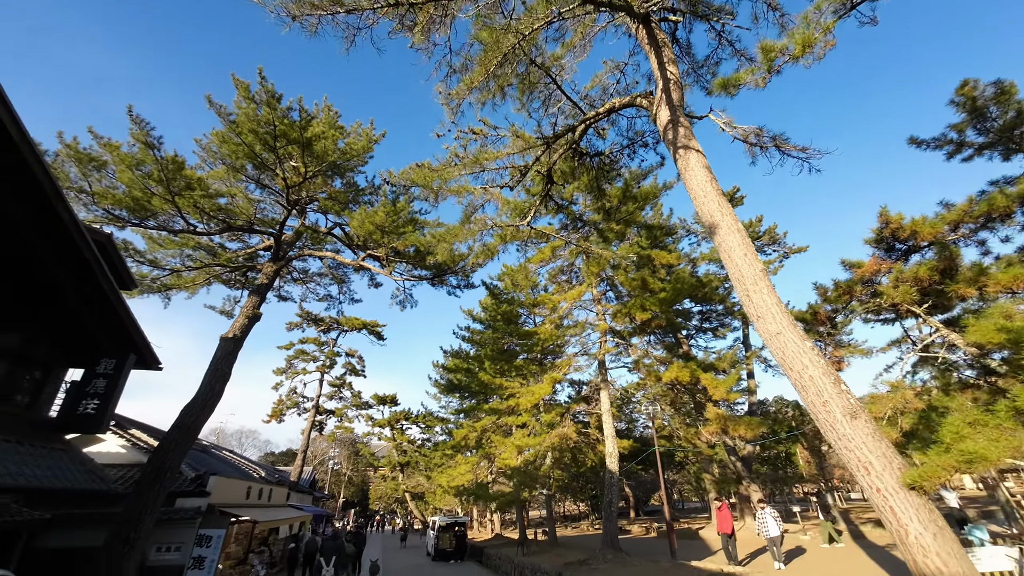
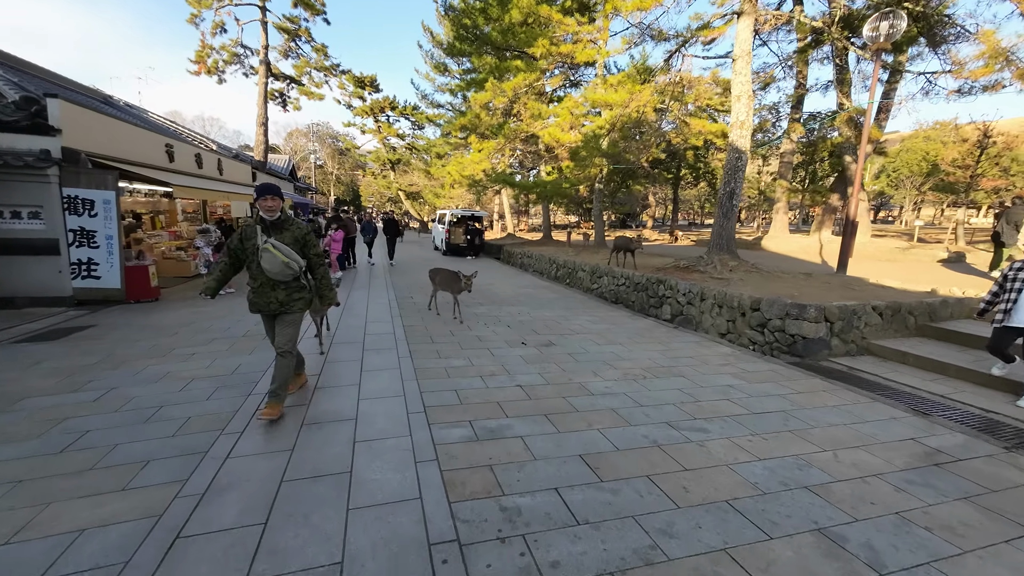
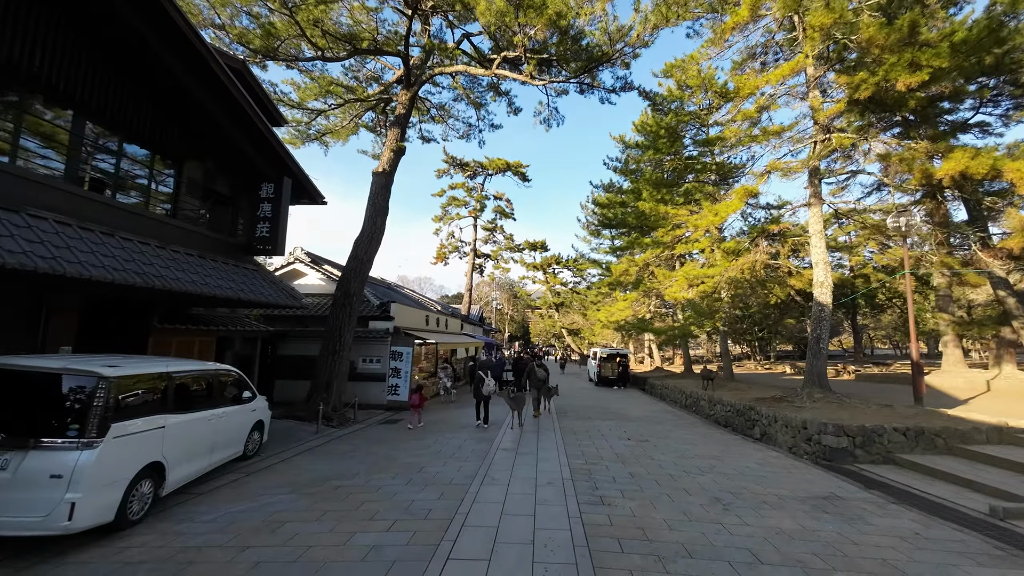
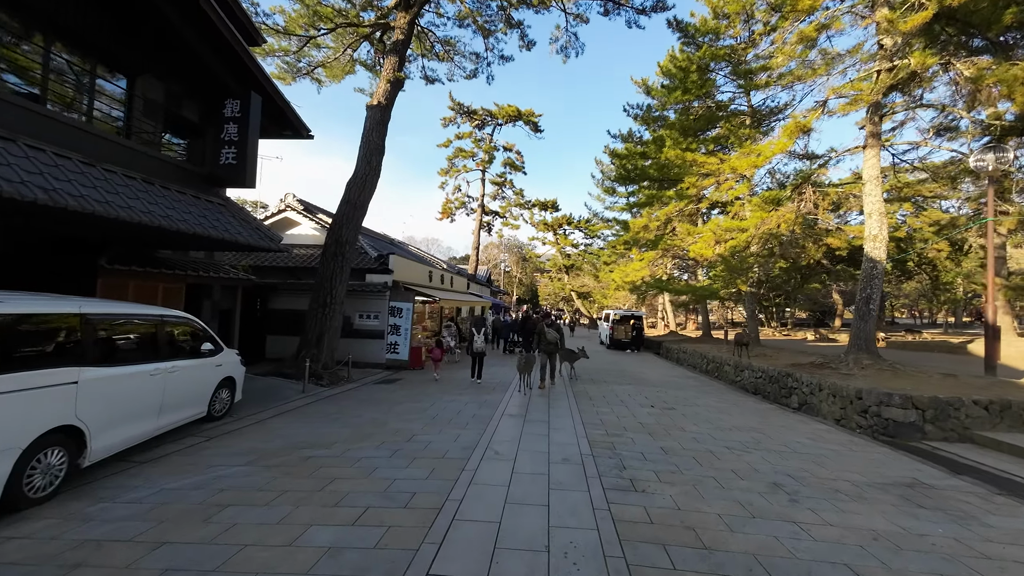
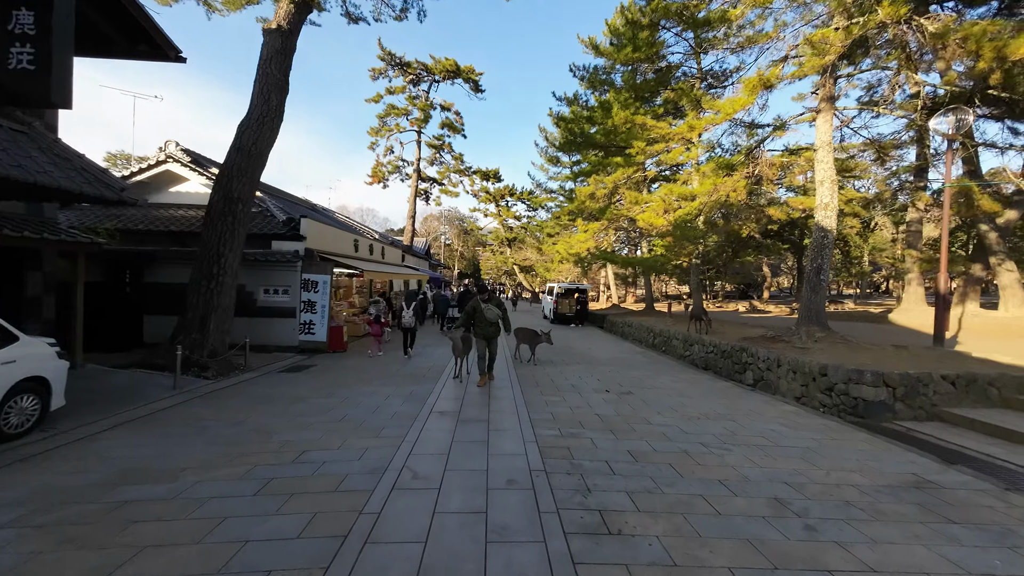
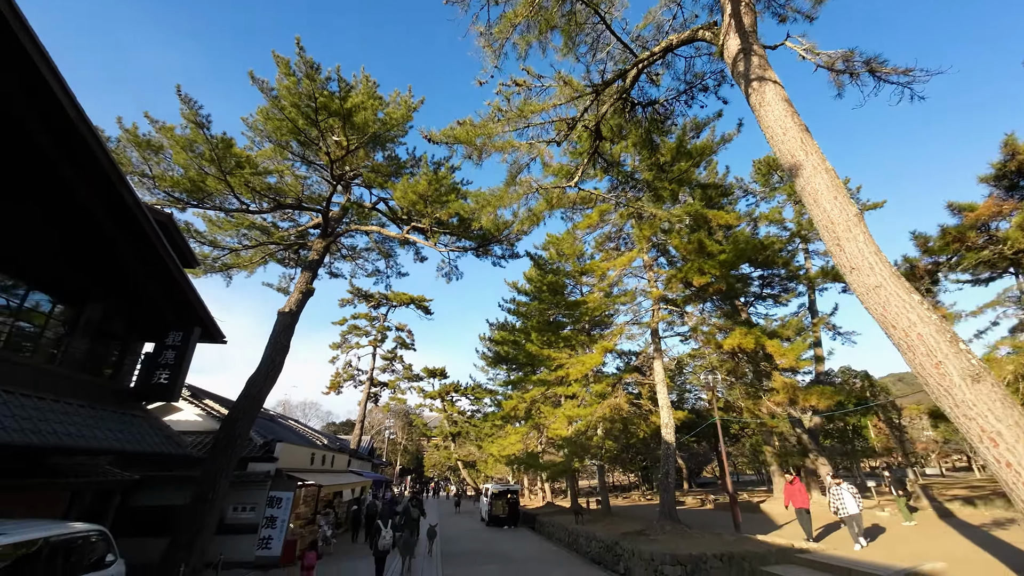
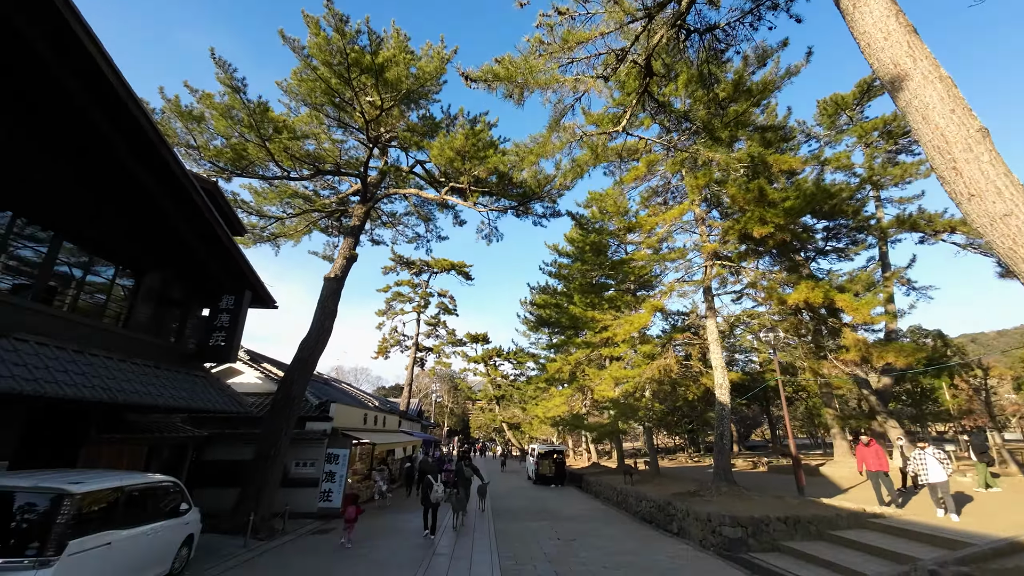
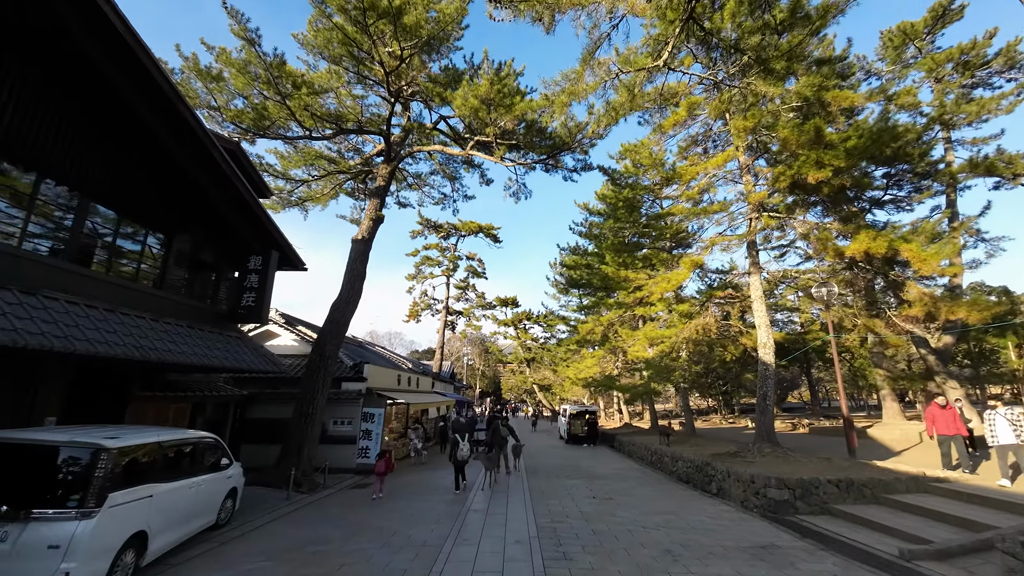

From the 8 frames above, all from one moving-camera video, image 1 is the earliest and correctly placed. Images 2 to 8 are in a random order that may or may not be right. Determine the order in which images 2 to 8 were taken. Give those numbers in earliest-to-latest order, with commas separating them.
6, 7, 8, 3, 4, 5, 2
